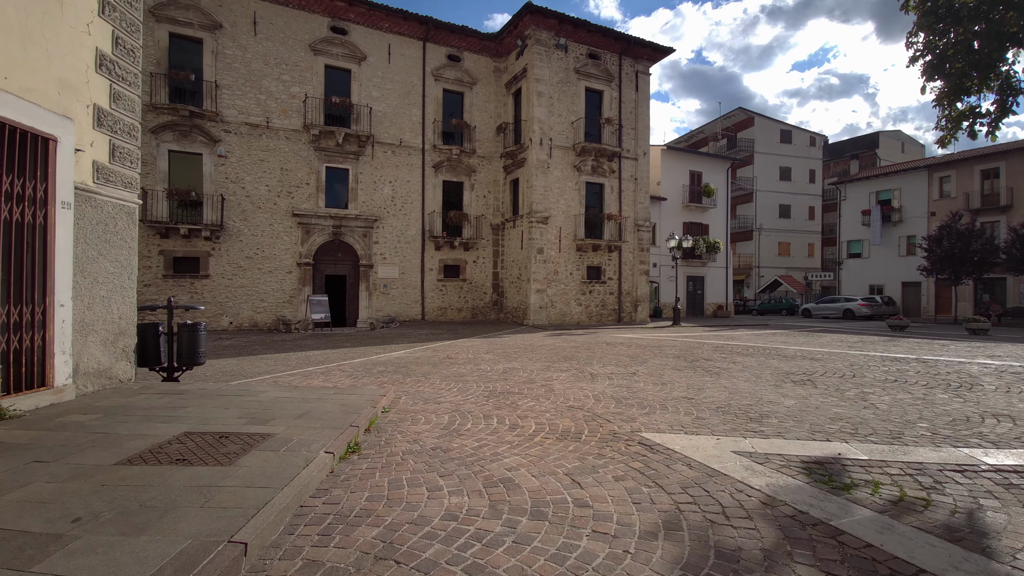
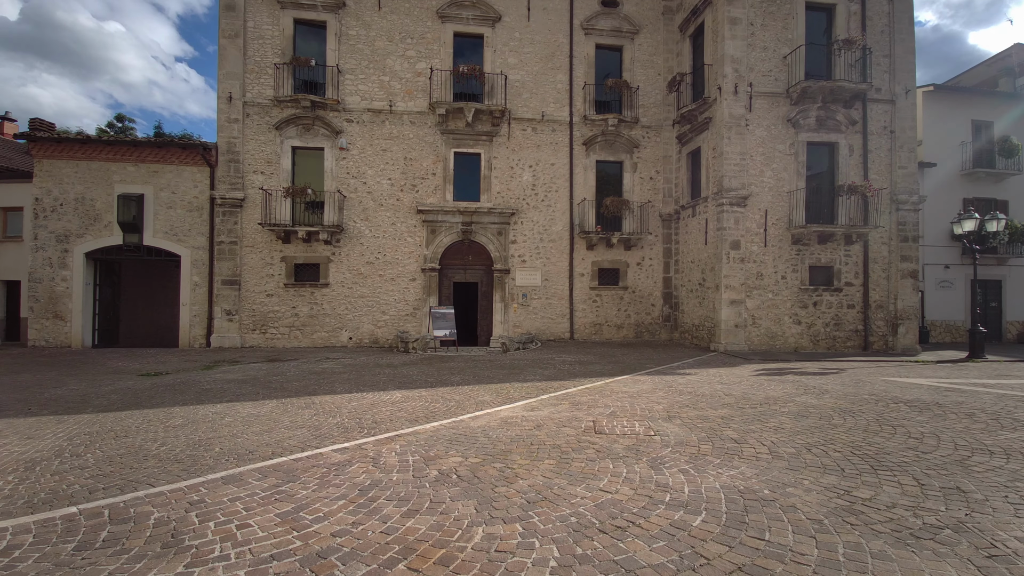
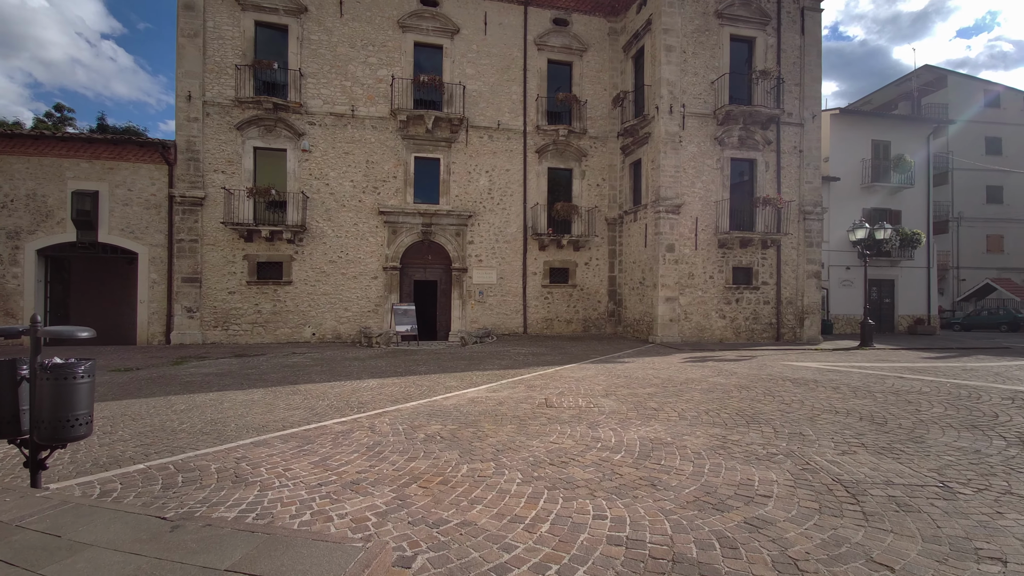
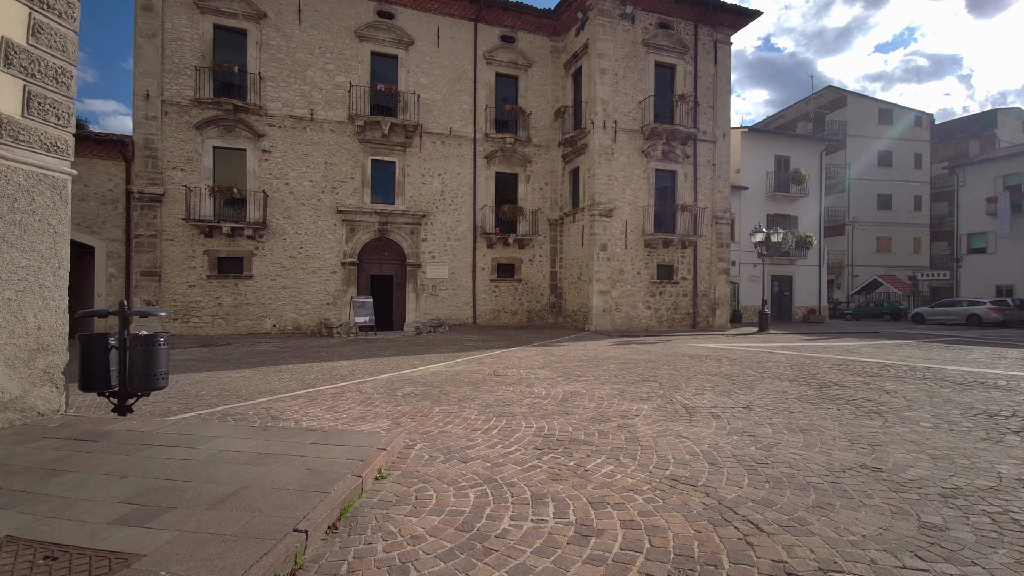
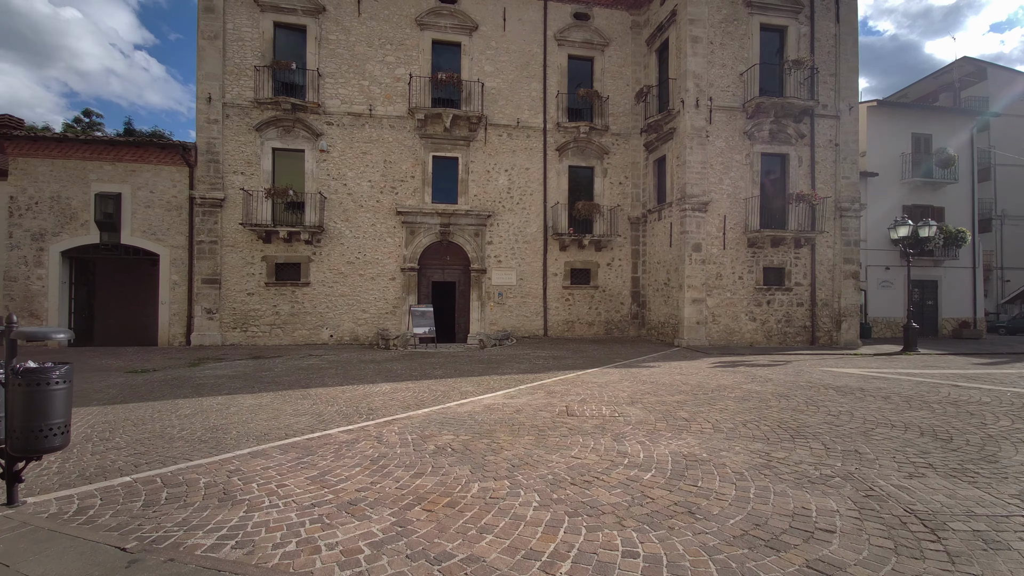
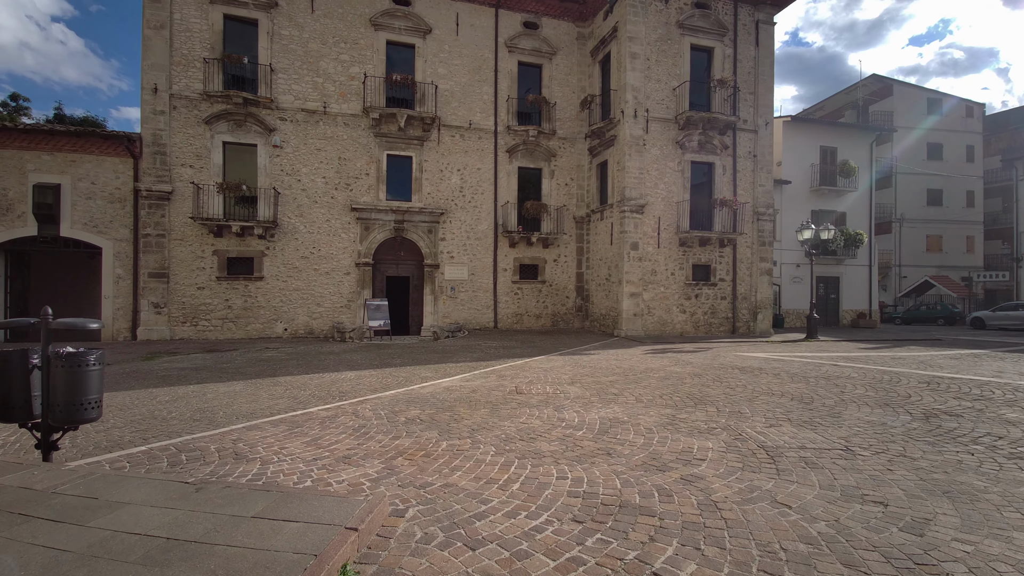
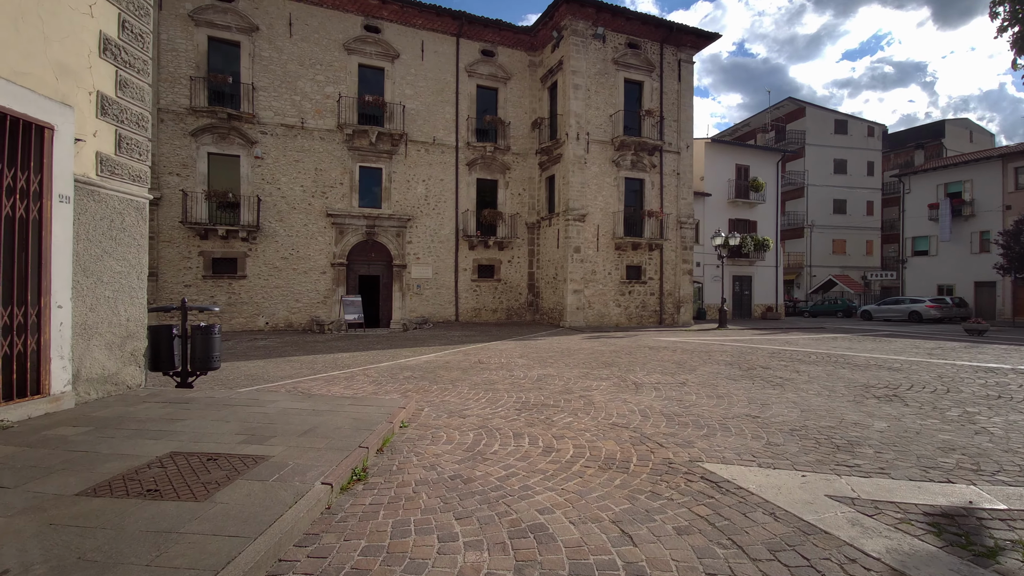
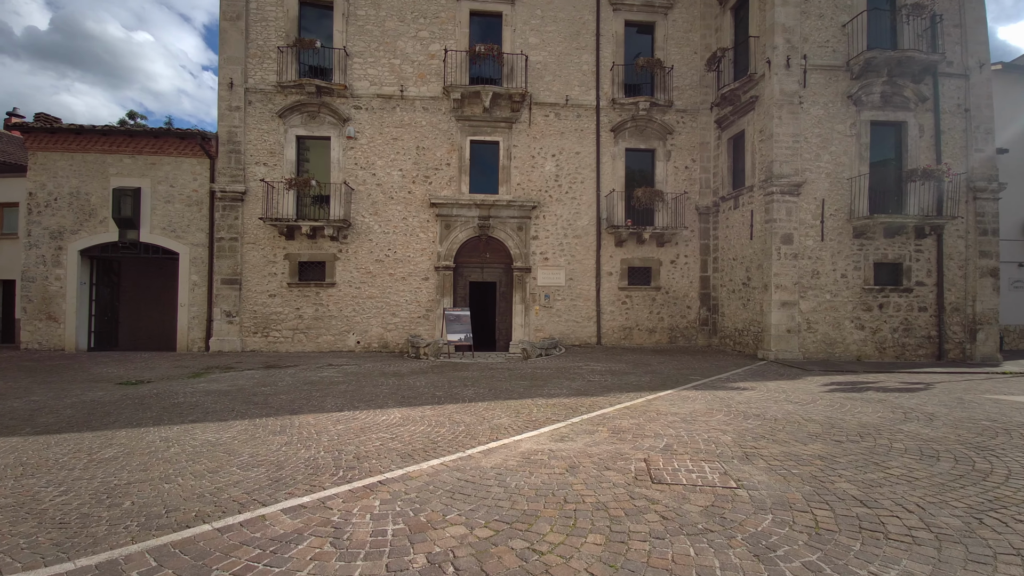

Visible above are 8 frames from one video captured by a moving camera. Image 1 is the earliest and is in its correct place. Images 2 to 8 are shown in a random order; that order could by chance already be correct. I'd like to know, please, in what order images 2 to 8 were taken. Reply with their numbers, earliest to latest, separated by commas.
7, 4, 6, 3, 5, 2, 8
